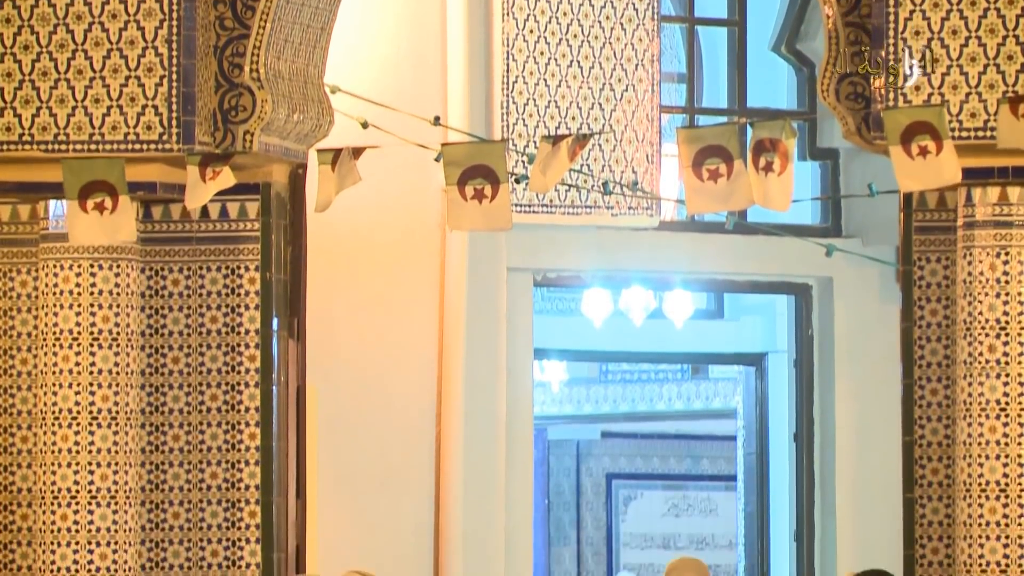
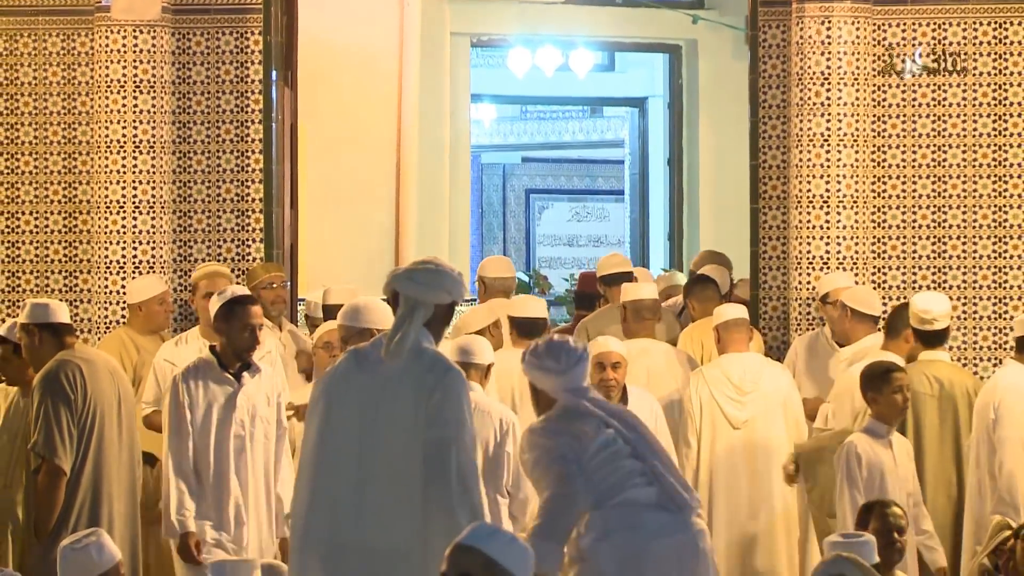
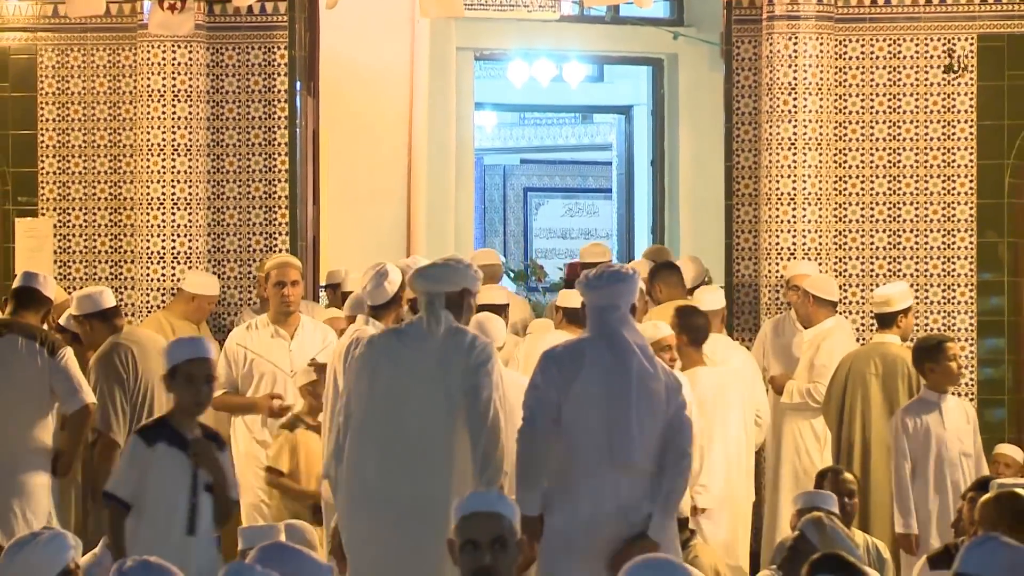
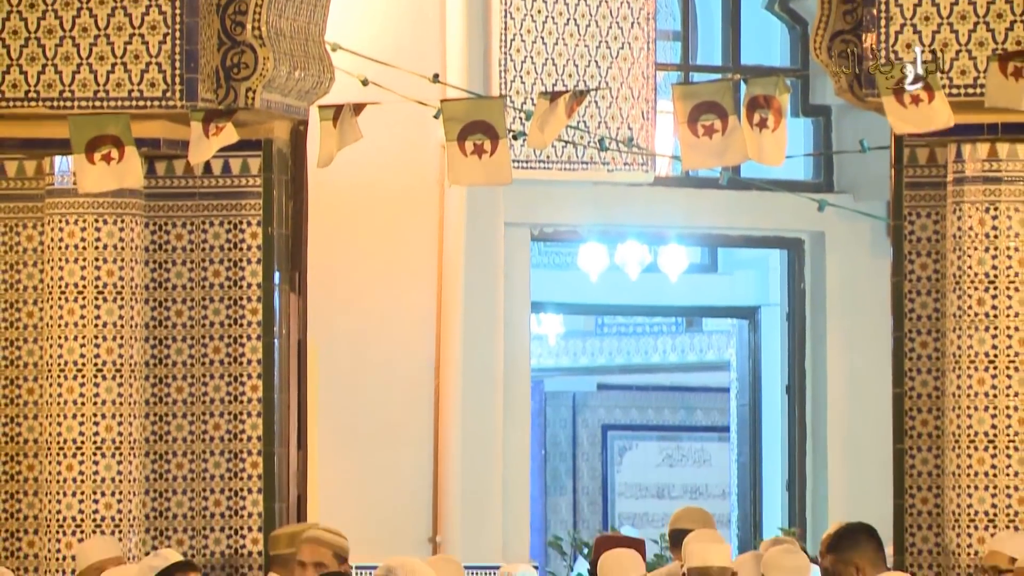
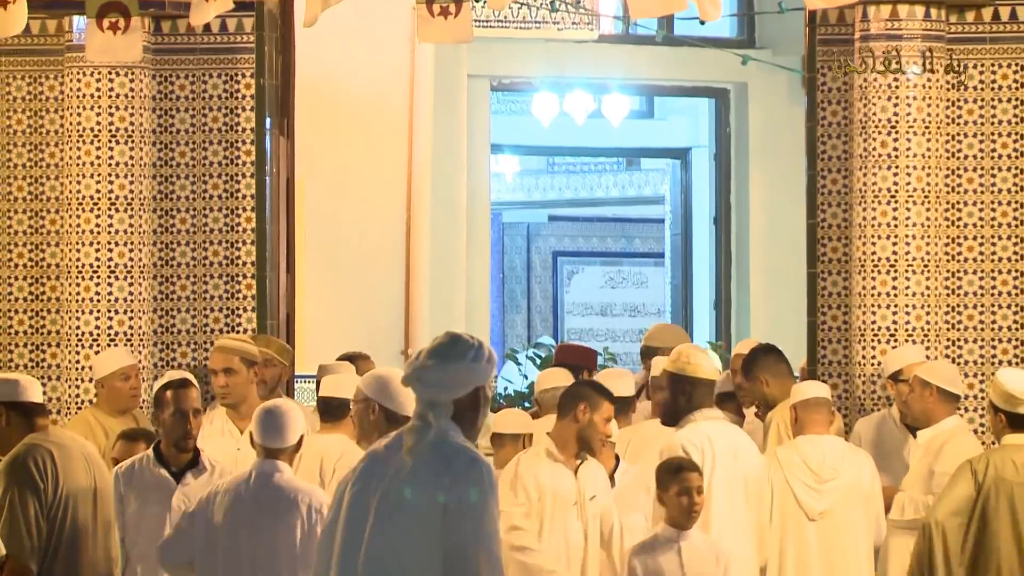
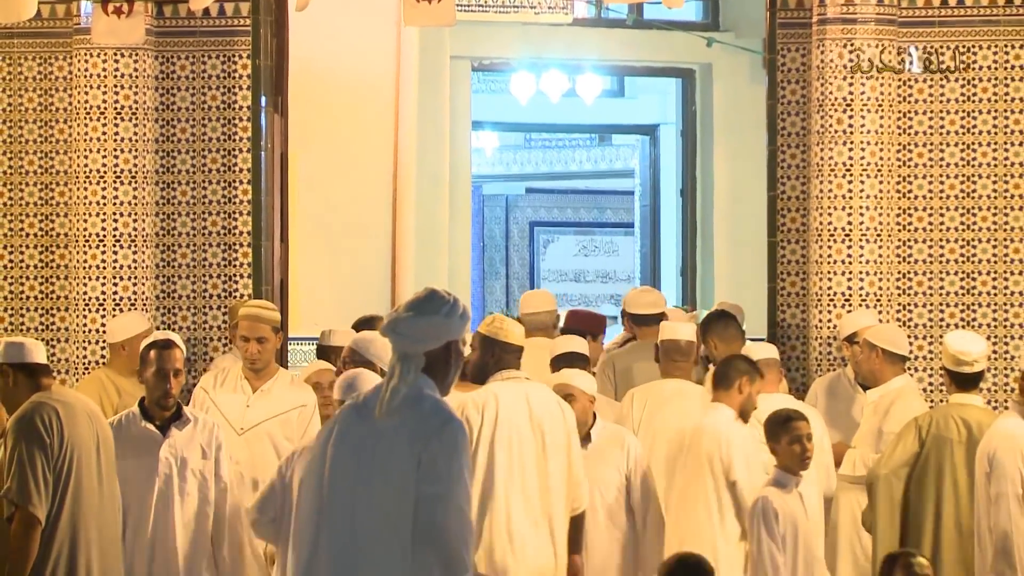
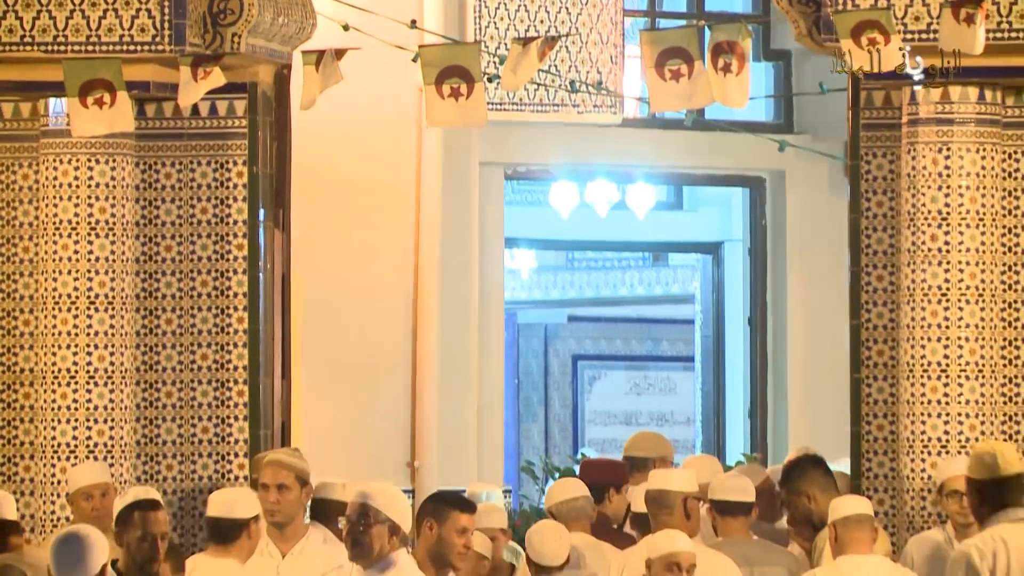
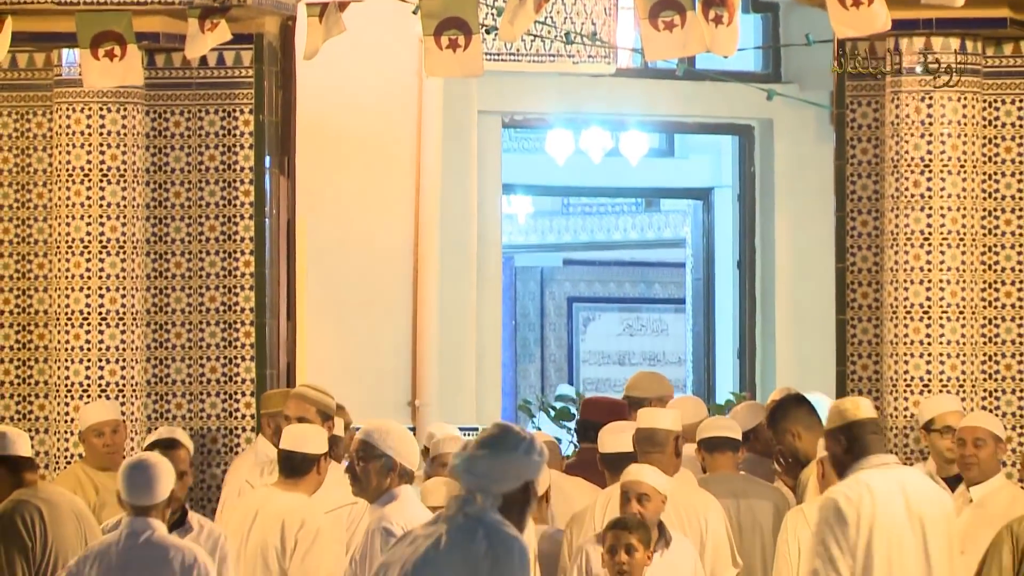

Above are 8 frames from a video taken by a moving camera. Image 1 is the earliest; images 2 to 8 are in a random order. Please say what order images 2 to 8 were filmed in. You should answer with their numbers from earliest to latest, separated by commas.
4, 7, 8, 5, 6, 2, 3
